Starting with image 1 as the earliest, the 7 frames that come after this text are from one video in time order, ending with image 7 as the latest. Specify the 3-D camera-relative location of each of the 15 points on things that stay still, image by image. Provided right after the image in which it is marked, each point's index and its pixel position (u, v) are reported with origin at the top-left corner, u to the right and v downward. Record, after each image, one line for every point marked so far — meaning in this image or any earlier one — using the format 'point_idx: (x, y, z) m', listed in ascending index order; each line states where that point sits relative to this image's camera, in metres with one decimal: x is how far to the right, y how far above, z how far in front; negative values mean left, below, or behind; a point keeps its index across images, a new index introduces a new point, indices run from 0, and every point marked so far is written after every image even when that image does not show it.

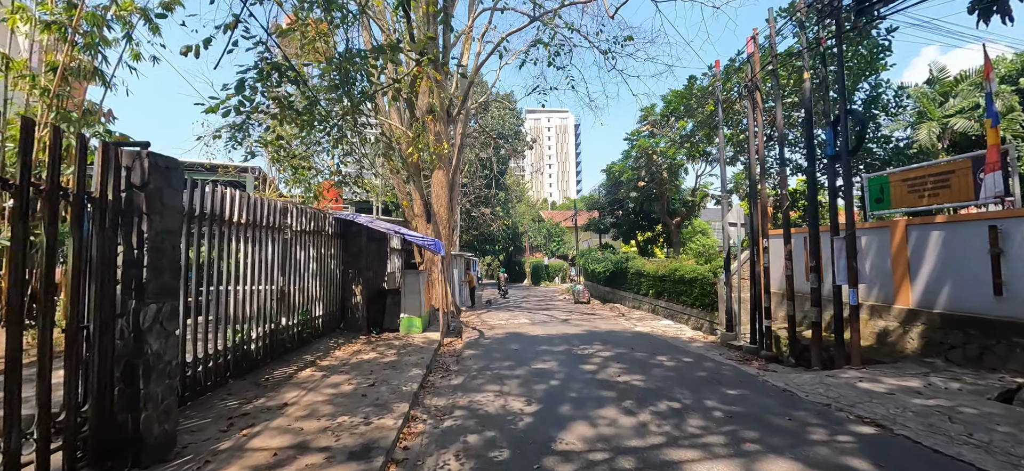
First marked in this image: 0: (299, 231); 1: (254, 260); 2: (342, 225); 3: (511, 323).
0: (-3.6, +0.1, +7.8) m
1: (-3.6, -0.4, +6.5) m
2: (-3.6, +0.2, +9.9) m
3: (0.0, -2.5, +13.0) m
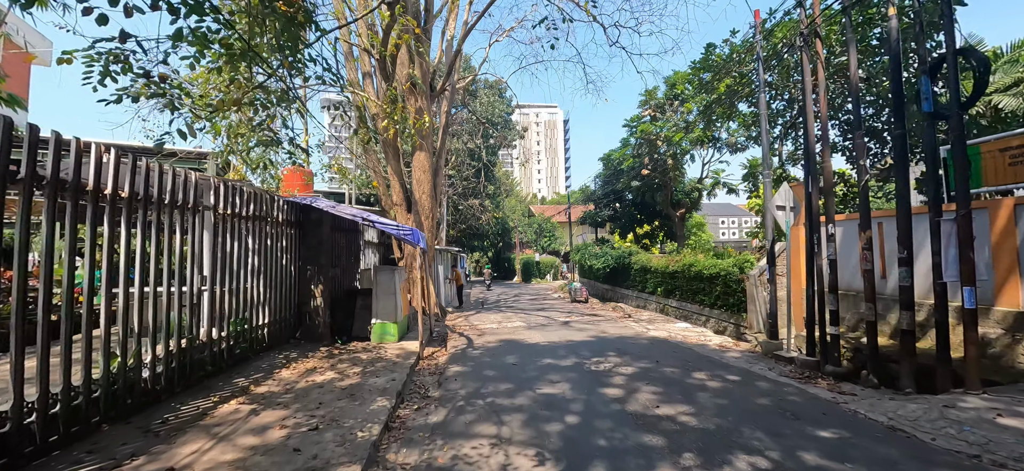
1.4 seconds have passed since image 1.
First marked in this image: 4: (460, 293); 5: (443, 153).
0: (-3.6, +0.3, +6.0) m
1: (-3.6, -0.2, +4.6) m
2: (-3.7, +0.4, +8.1) m
3: (-0.2, -2.2, +11.2) m
4: (-2.0, -2.1, +17.1) m
5: (-2.0, +2.3, +13.1) m
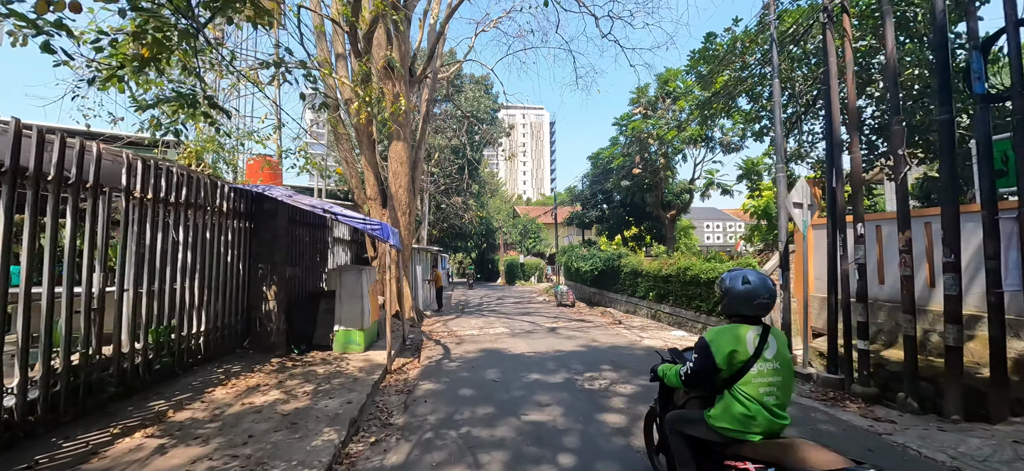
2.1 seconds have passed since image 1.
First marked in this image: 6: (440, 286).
0: (-3.8, +0.4, +4.9) m
1: (-3.7, -0.1, +3.6) m
2: (-4.0, +0.5, +7.0) m
3: (-0.6, -2.2, +10.3) m
4: (-2.5, -2.1, +16.1) m
5: (-2.4, +2.4, +12.1) m
6: (-2.5, -1.8, +16.2) m
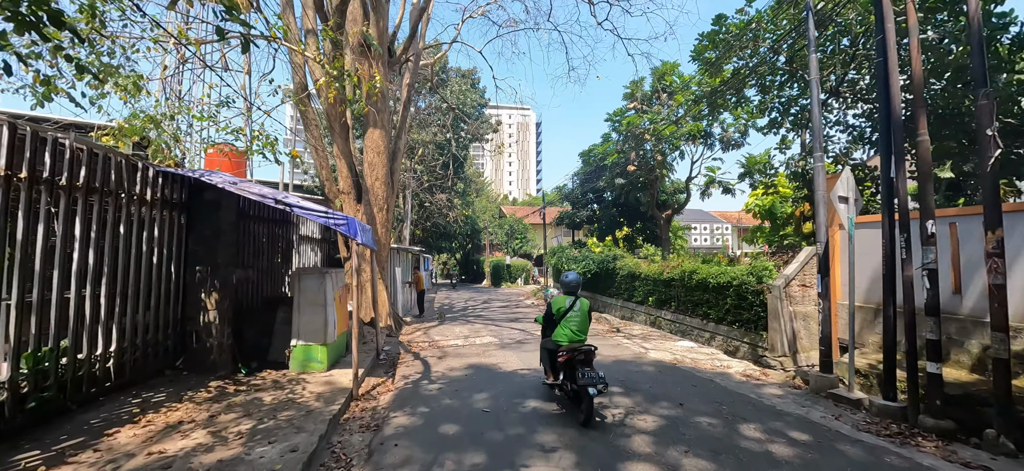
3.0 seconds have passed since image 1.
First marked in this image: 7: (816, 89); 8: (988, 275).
0: (-3.8, +0.4, +3.7) m
1: (-3.7, 0.0, +2.4) m
2: (-4.0, +0.6, +5.8) m
3: (-0.8, -2.2, +9.2) m
4: (-2.9, -2.1, +14.9) m
5: (-2.6, +2.4, +10.9) m
6: (-2.9, -1.8, +15.0) m
7: (+4.0, +1.9, +6.1) m
8: (+4.2, -0.3, +4.1) m
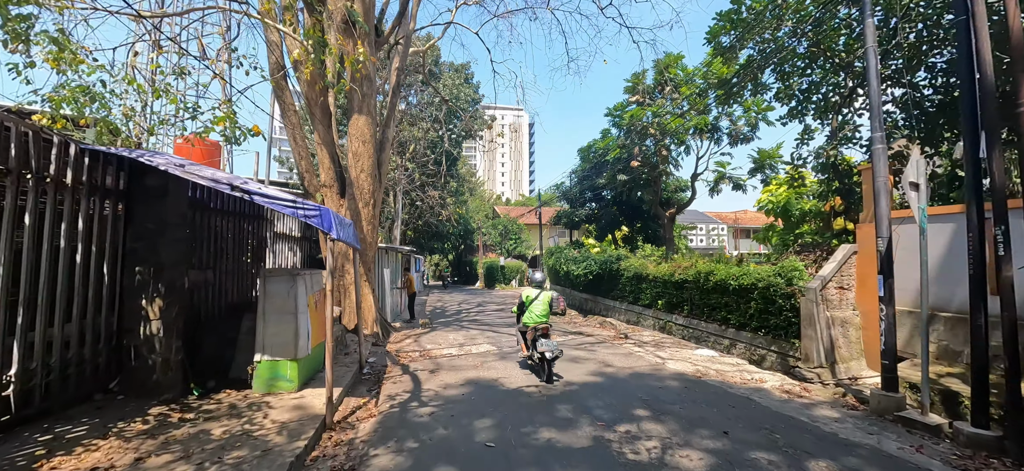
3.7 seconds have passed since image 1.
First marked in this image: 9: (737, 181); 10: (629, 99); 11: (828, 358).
0: (-3.7, +0.5, +2.7) m
1: (-3.6, +0.1, +1.4) m
2: (-4.0, +0.7, +4.8) m
3: (-0.8, -2.1, +8.2) m
4: (-3.0, -2.0, +13.9) m
5: (-2.6, +2.5, +10.0) m
6: (-3.0, -1.7, +14.0) m
7: (+4.1, +2.0, +5.2) m
8: (+4.3, -0.3, +3.2) m
9: (+6.6, +1.6, +13.6) m
10: (+4.5, +5.3, +17.8) m
11: (+4.8, -1.9, +7.0) m
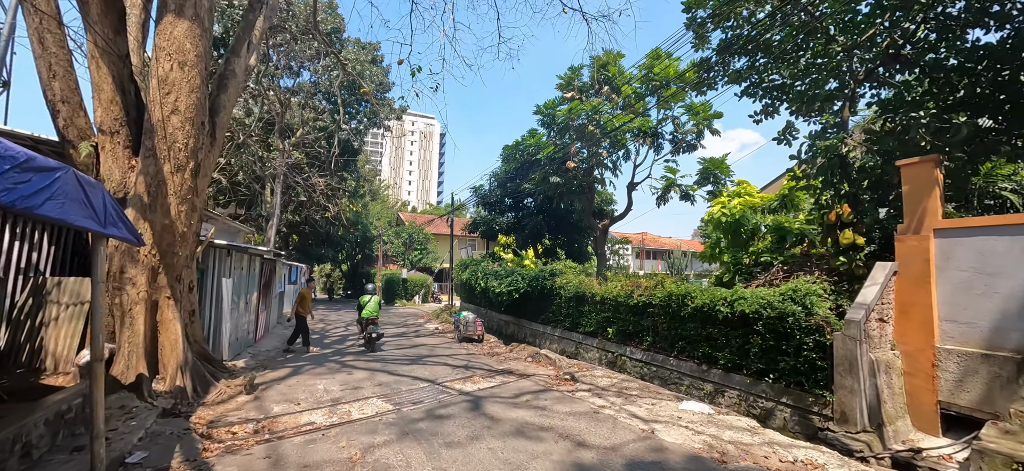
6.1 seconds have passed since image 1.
0: (-3.5, +0.9, -0.9) m
1: (-3.1, +0.5, -2.2) m
2: (-4.1, +1.0, +1.1) m
3: (-1.8, -2.0, +5.0) m
4: (-5.2, -2.0, +10.1) m
5: (-3.8, +2.6, +6.5) m
6: (-5.2, -1.7, +10.2) m
7: (+3.7, +1.9, +3.2) m
8: (+4.3, -0.3, +1.2) m
9: (+4.5, +1.2, +12.0) m
10: (+1.7, +4.8, +15.7) m
11: (+3.9, -2.0, +4.9) m
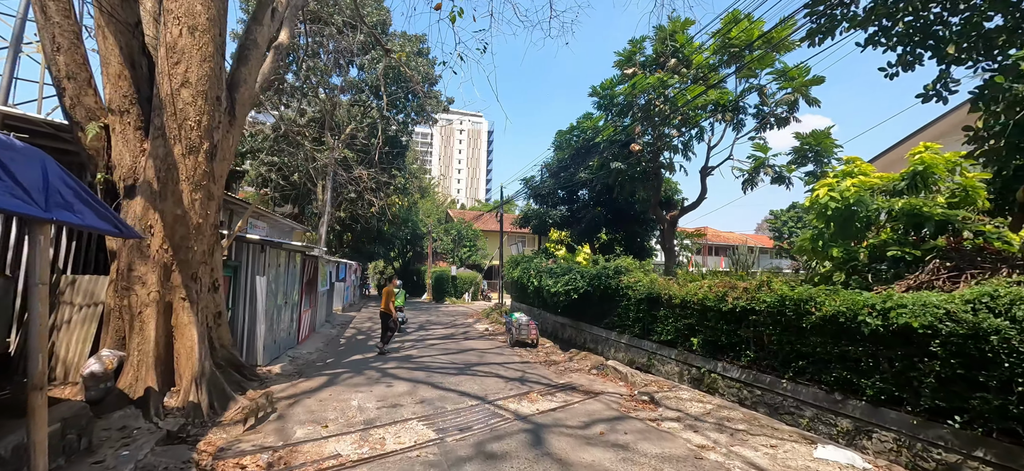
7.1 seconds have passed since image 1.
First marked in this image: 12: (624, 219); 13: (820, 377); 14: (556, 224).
0: (-3.4, +0.9, -1.8) m
1: (-3.2, +0.5, -3.2) m
2: (-3.9, +1.1, +0.2) m
3: (-1.2, -1.9, +3.8) m
4: (-4.0, -1.9, +9.3) m
5: (-3.0, +2.7, +5.5) m
6: (-4.0, -1.6, +9.4) m
7: (+4.1, +2.1, +1.5) m
8: (+4.4, -0.1, -0.6) m
9: (+5.8, +1.4, +10.1) m
10: (+3.3, +5.0, +14.1) m
11: (+4.5, -1.8, +3.2) m
12: (+4.0, +0.7, +16.7) m
13: (+3.6, -1.6, +5.4) m
14: (+1.7, +0.4, +17.6) m
